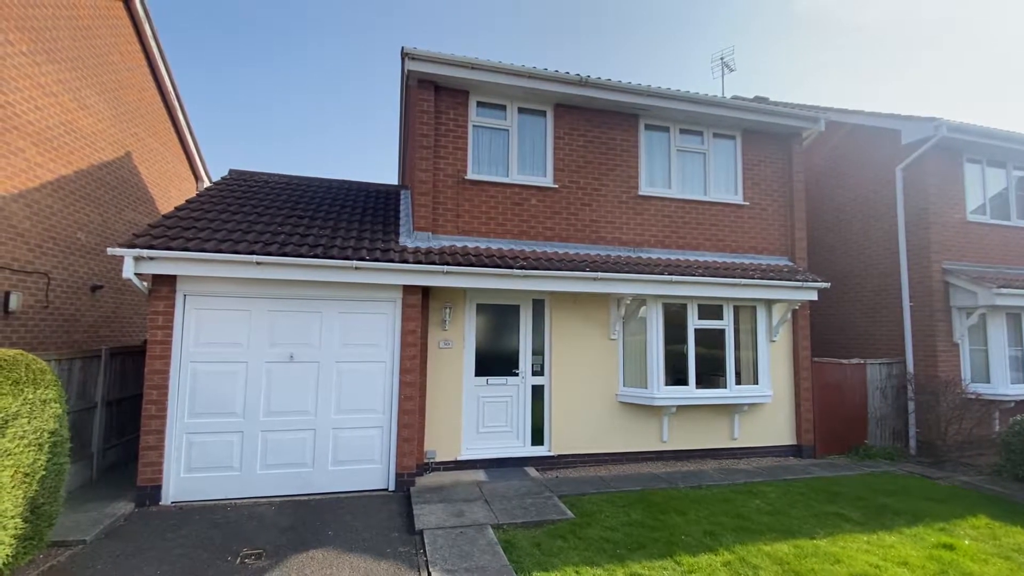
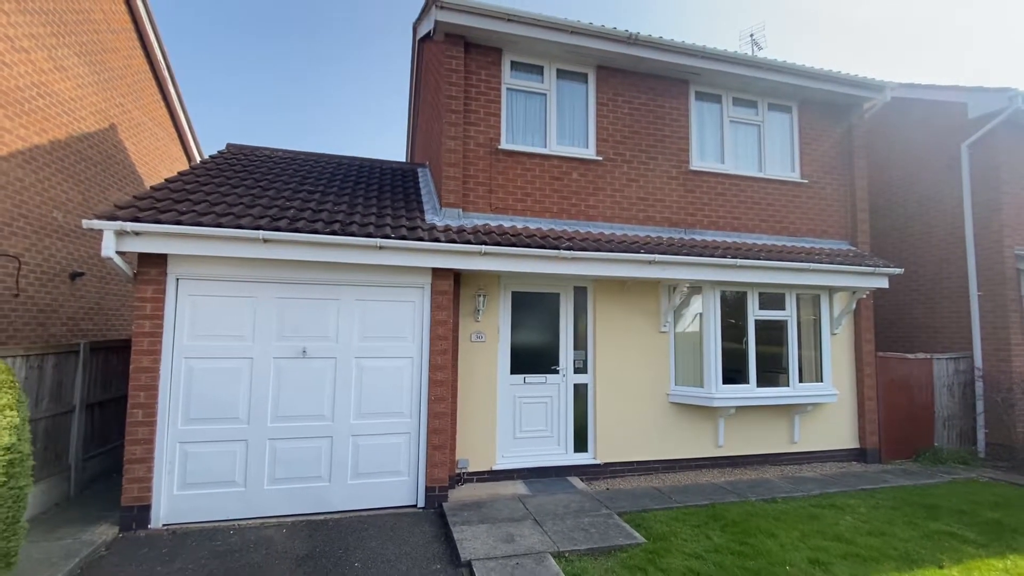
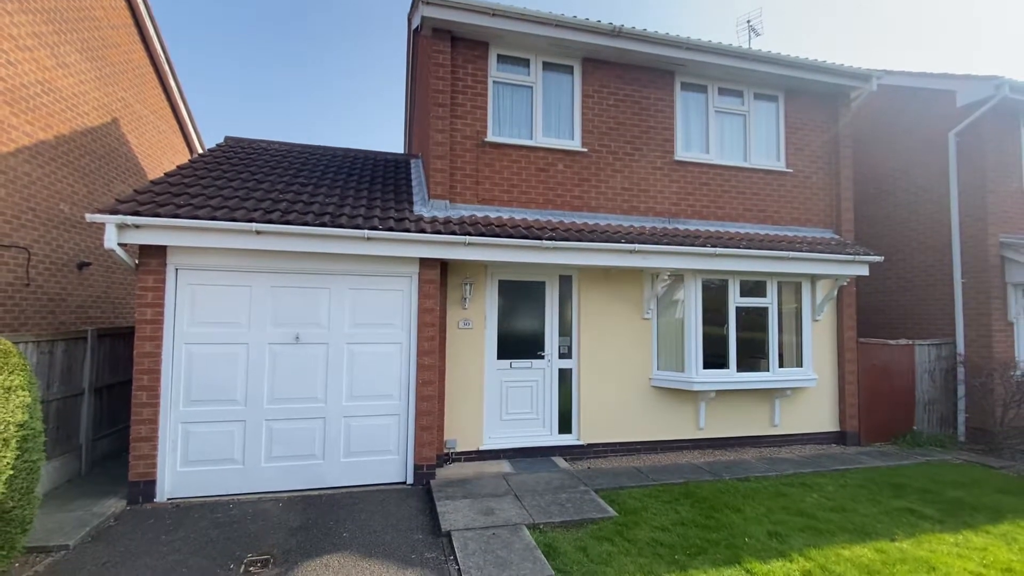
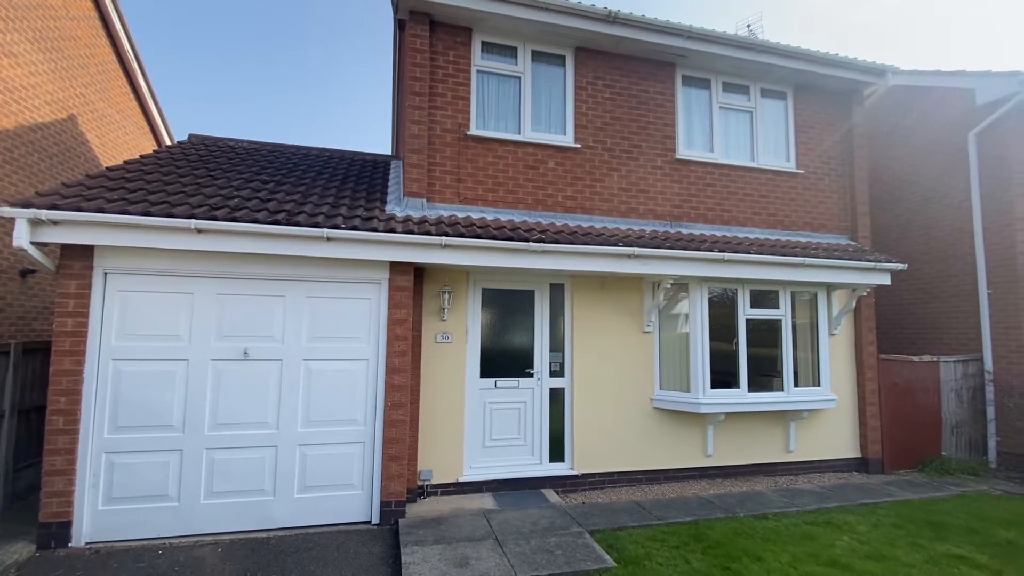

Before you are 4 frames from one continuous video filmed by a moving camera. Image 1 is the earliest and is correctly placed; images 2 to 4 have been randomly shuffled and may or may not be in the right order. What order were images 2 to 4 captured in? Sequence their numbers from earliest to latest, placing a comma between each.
4, 2, 3
